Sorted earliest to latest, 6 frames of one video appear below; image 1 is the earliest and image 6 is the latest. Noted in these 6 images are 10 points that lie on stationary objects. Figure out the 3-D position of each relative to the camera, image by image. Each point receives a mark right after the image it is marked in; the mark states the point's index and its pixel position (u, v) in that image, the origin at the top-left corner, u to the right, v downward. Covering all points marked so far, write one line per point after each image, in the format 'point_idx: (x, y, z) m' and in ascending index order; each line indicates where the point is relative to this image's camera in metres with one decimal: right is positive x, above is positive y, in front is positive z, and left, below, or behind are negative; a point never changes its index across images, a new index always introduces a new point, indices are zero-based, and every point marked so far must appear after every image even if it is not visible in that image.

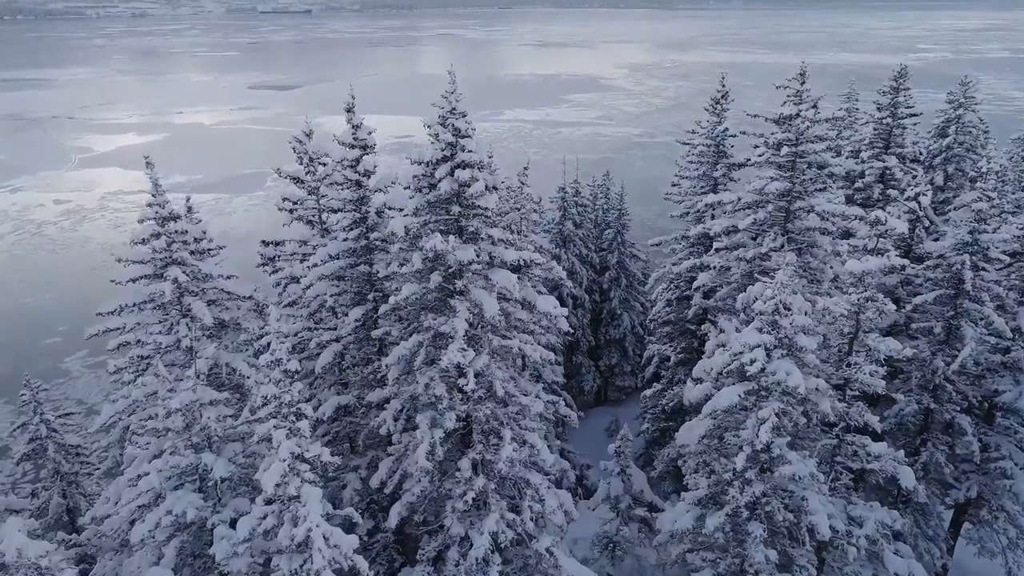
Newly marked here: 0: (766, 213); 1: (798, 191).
0: (+5.9, +1.8, +16.5) m
1: (+6.5, +2.2, +16.3) m
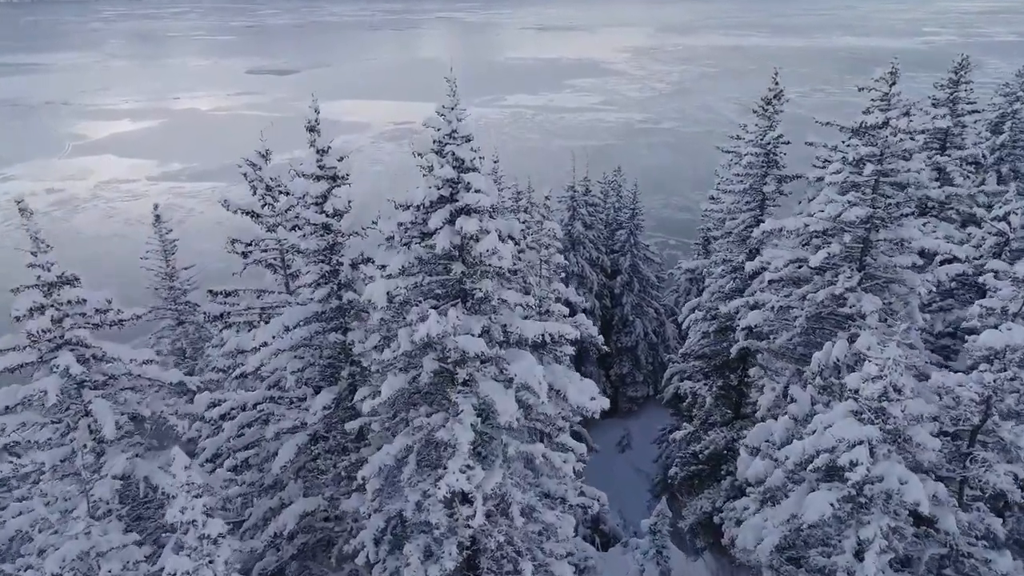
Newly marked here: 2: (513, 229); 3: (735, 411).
0: (+6.2, +0.8, +13.3) m
1: (+6.8, +1.3, +13.1) m
2: (0.0, +0.7, +8.6) m
3: (+6.1, -3.3, +19.4) m
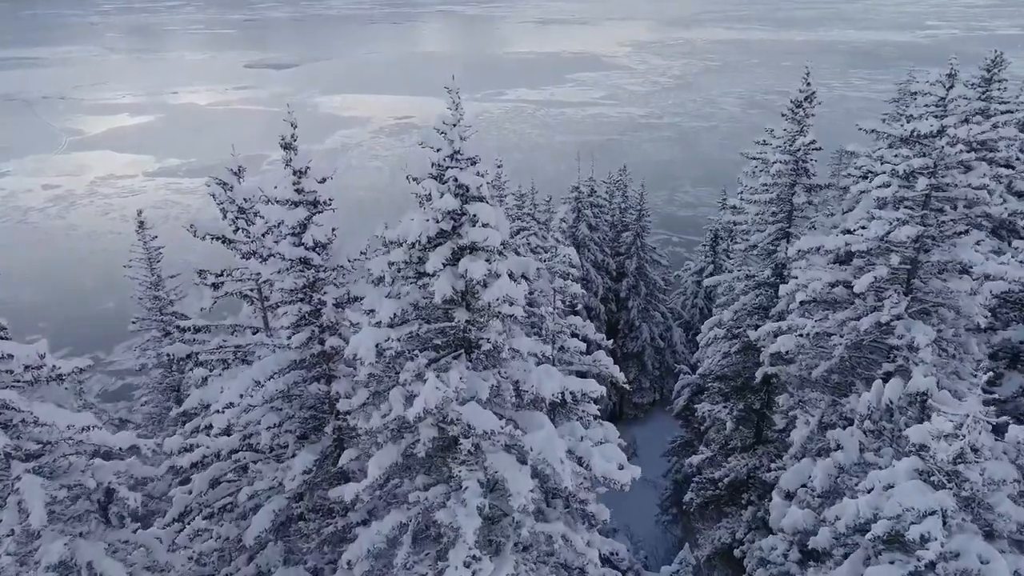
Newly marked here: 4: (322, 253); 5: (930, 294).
0: (+6.3, +0.4, +11.9) m
1: (+6.9, +0.8, +11.7) m
2: (+0.1, +0.2, +7.2) m
3: (+6.2, -3.7, +18.0) m
4: (-2.3, +0.5, +9.1) m
5: (+7.0, -0.1, +12.0) m
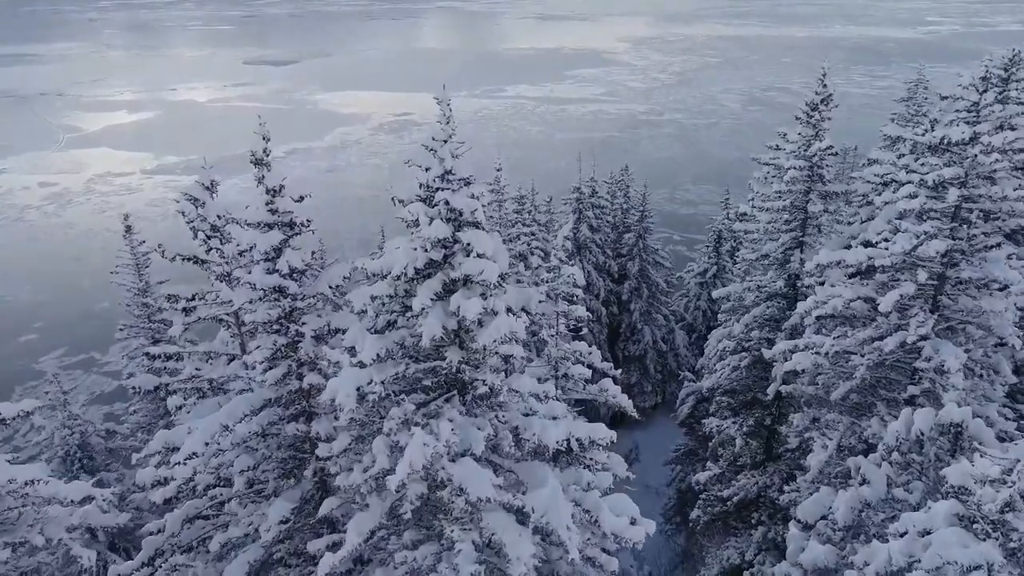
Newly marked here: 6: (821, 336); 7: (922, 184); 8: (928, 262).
0: (+6.3, +0.1, +11.1) m
1: (+6.9, +0.6, +10.9) m
2: (+0.1, -0.1, +6.4) m
3: (+6.2, -4.0, +17.2) m
4: (-2.4, +0.2, +8.3) m
5: (+7.0, -0.4, +11.2) m
6: (+5.5, -0.9, +12.7) m
7: (+6.5, +1.7, +11.3) m
8: (+6.6, +0.4, +11.3) m
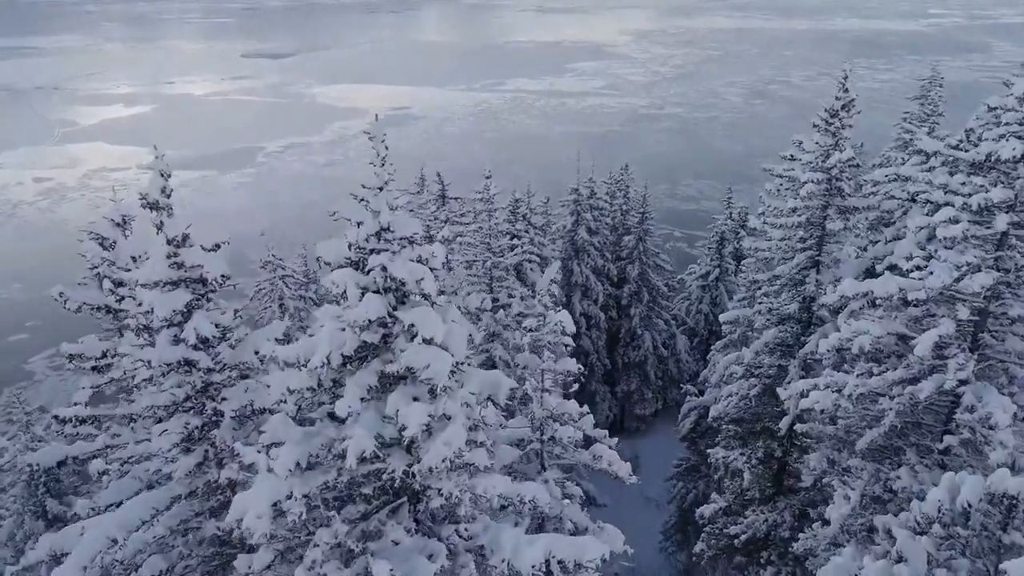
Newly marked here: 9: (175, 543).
0: (+6.1, -0.4, +9.7) m
1: (+6.7, 0.0, +9.5) m
2: (-0.1, -0.7, +5.0) m
3: (+5.9, -4.5, +15.9) m
4: (-2.6, -0.3, +6.8) m
5: (+6.8, -0.9, +9.8) m
6: (+5.3, -1.4, +11.3) m
7: (+6.2, +1.2, +9.9) m
8: (+6.3, -0.1, +9.9) m
9: (-3.2, -2.3, +7.0) m
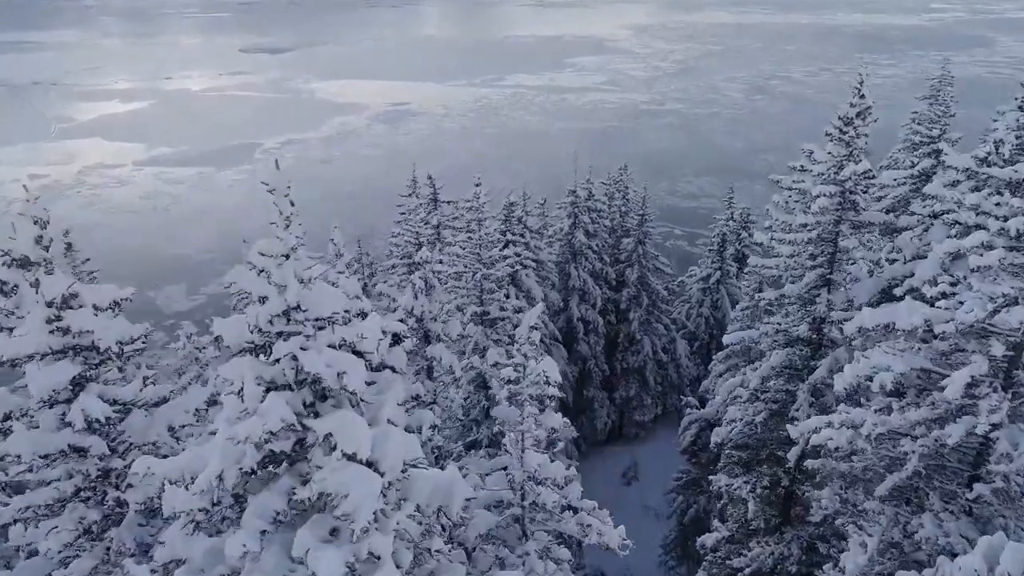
0: (+5.8, -0.8, +8.7) m
1: (+6.4, -0.4, +8.5) m
2: (-0.4, -1.1, +4.0) m
3: (+5.7, -4.8, +14.9) m
4: (-2.8, -0.8, +5.8) m
5: (+6.6, -1.3, +8.8) m
6: (+5.1, -1.8, +10.3) m
7: (+6.0, +0.7, +8.9) m
8: (+6.1, -0.5, +8.8) m
9: (-3.4, -2.7, +6.0) m
